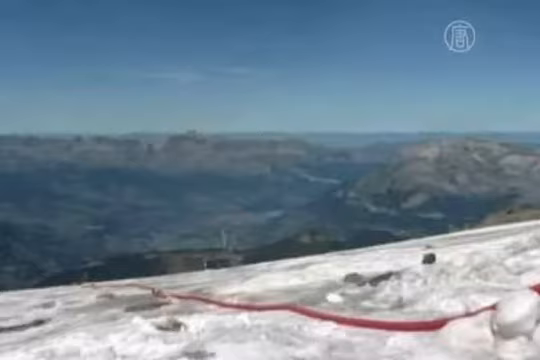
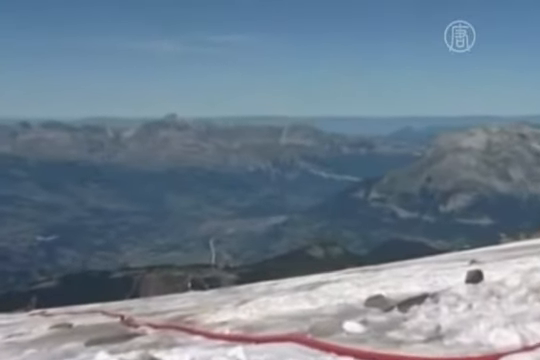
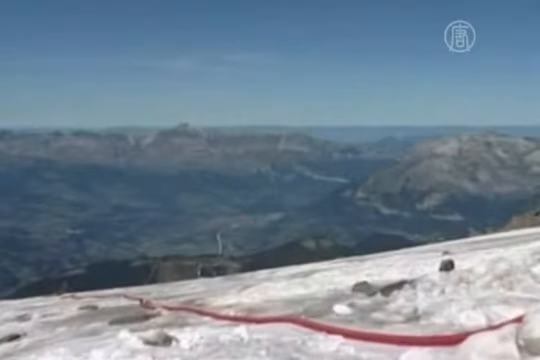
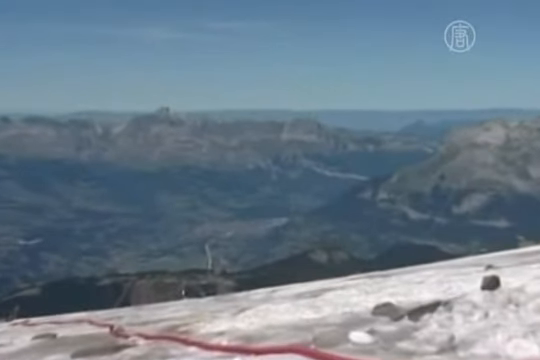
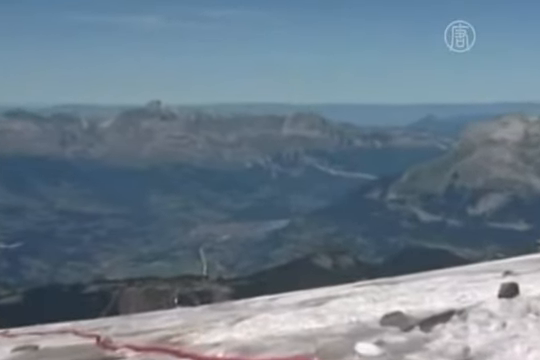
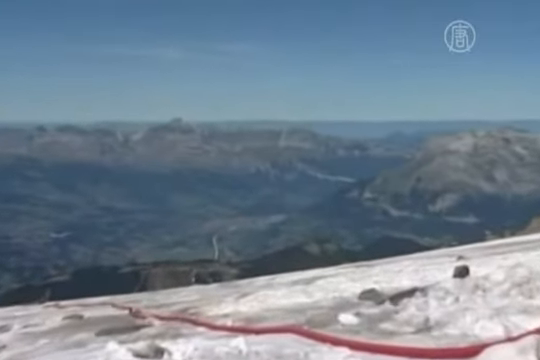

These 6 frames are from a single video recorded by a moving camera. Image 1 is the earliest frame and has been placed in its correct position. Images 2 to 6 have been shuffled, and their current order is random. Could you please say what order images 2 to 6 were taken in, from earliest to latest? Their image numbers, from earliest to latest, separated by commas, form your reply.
3, 6, 2, 4, 5
